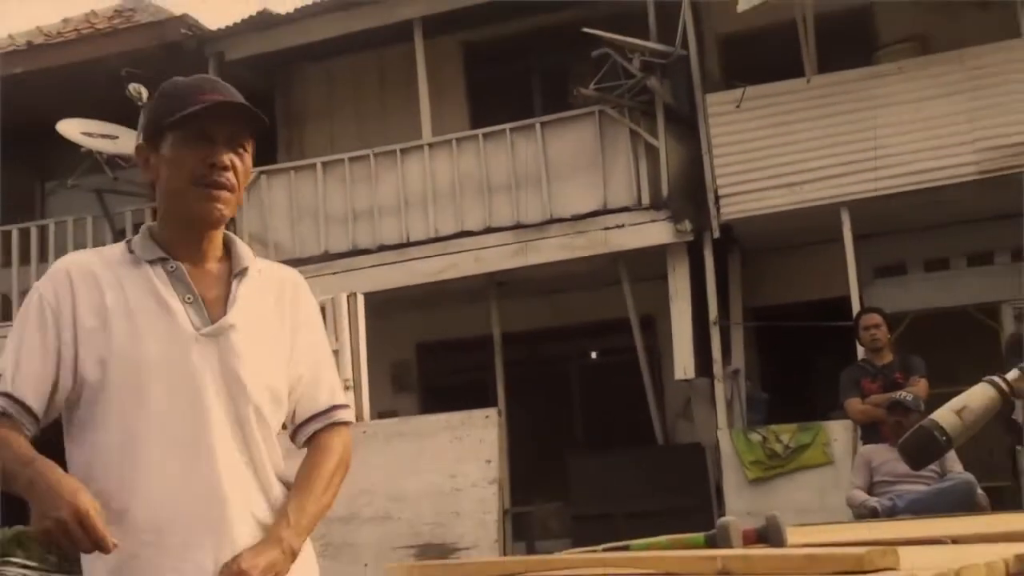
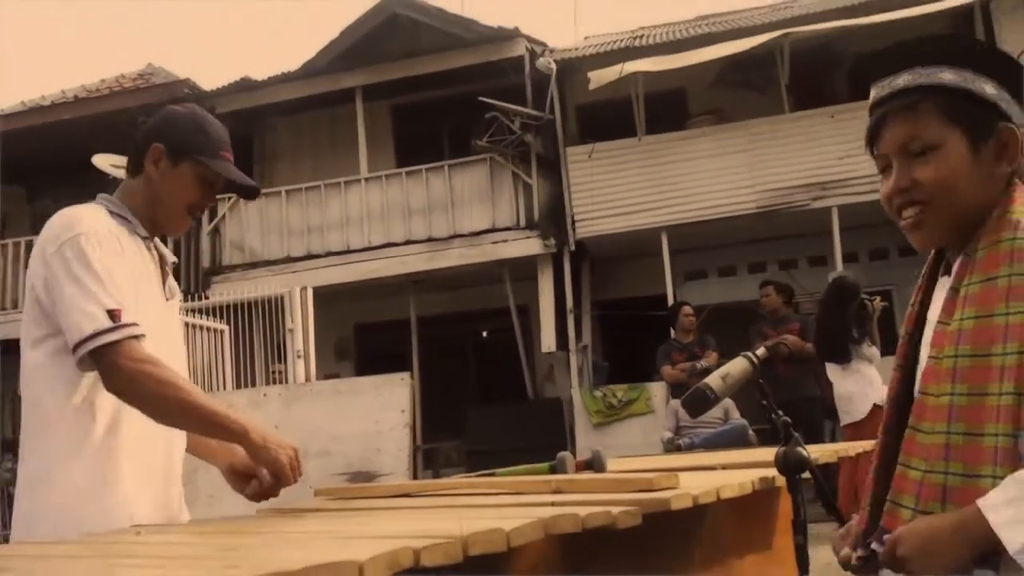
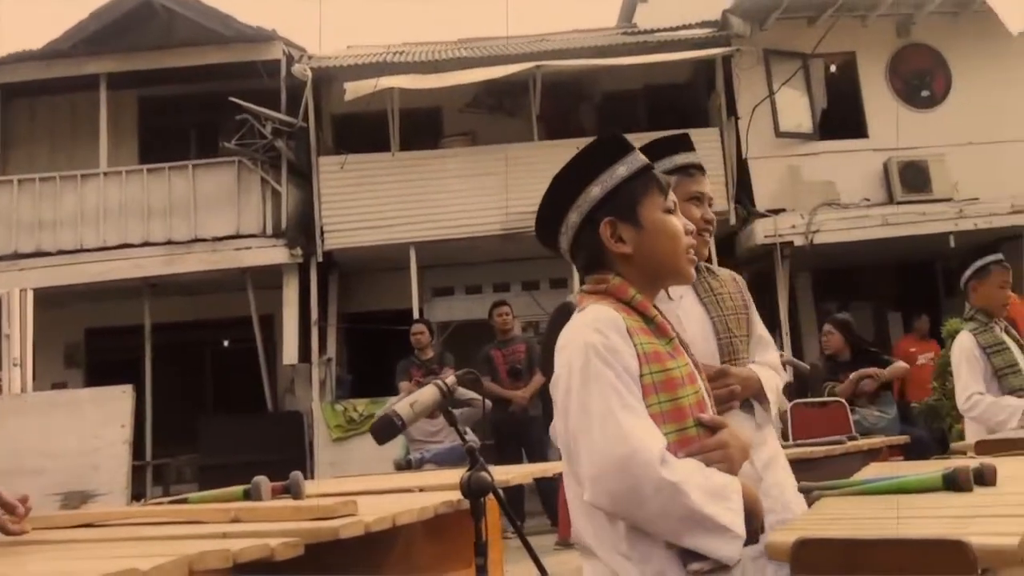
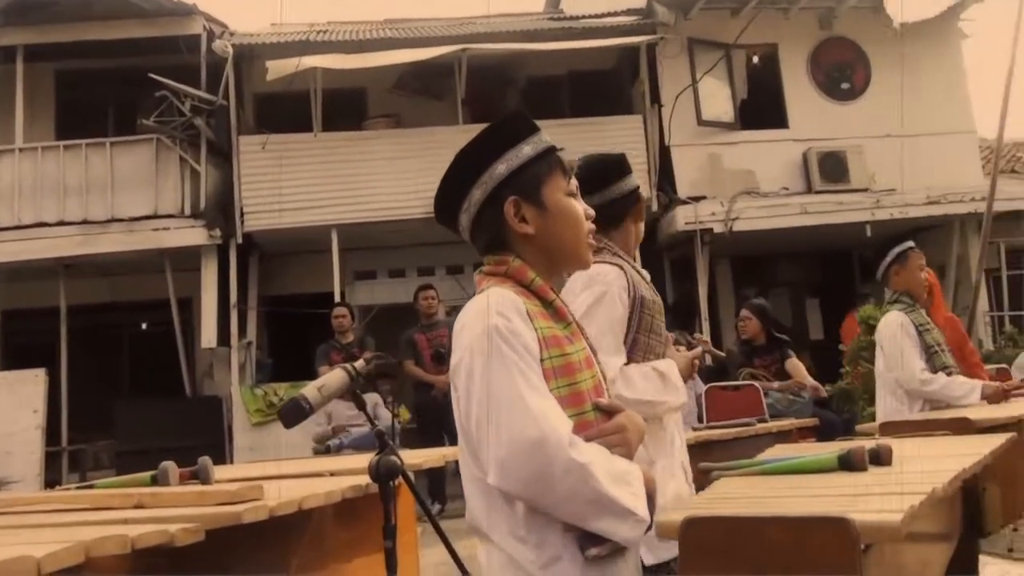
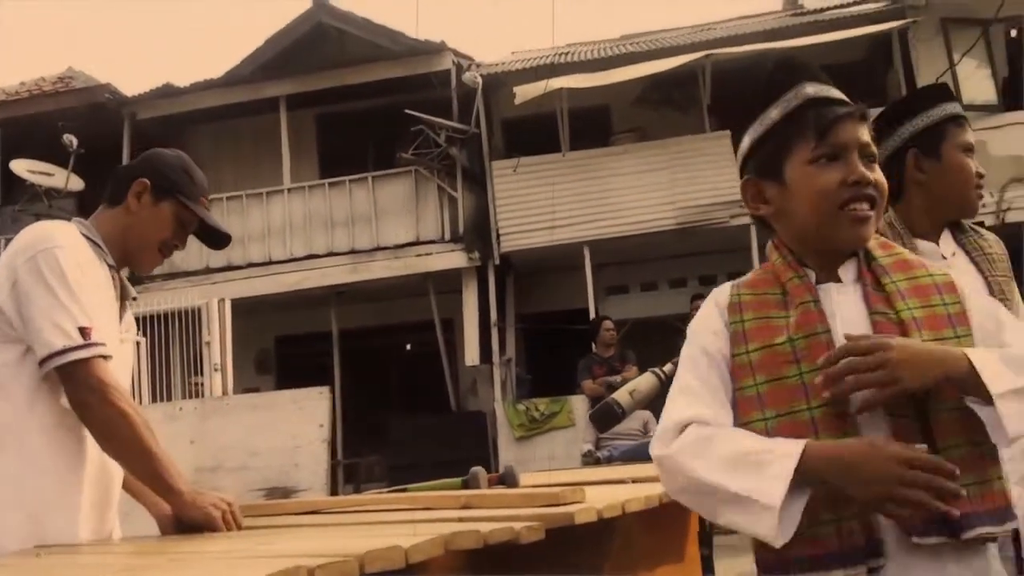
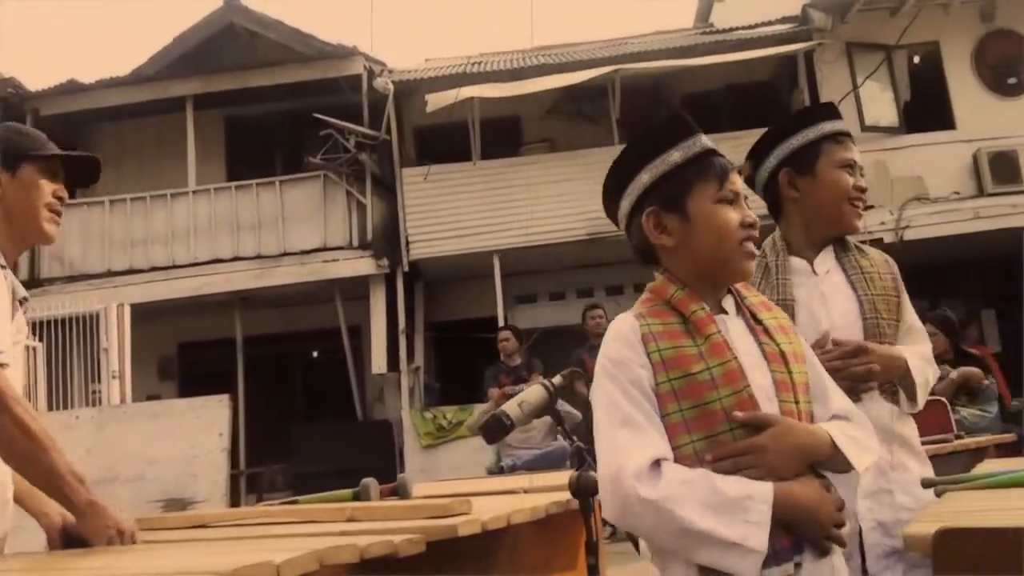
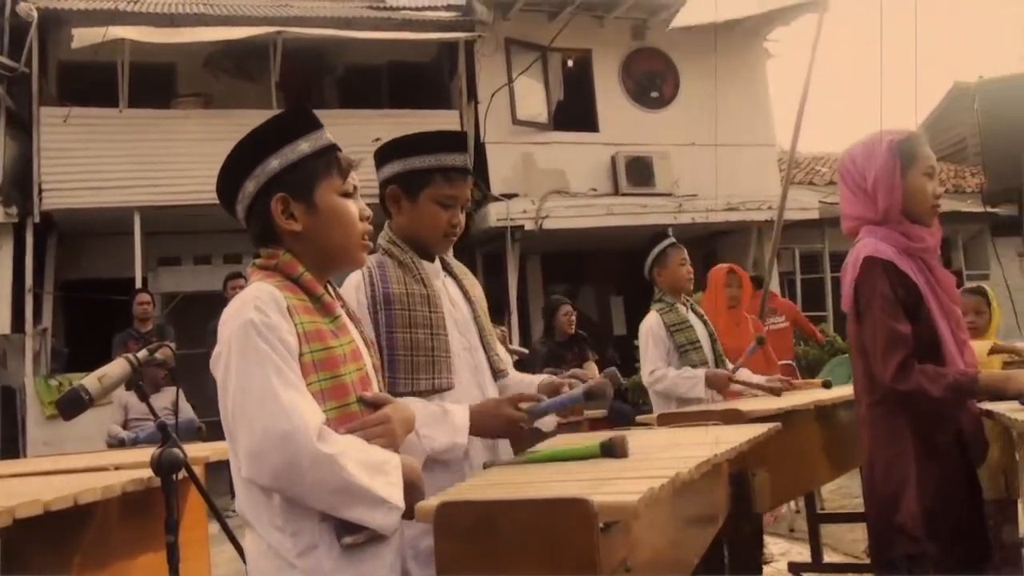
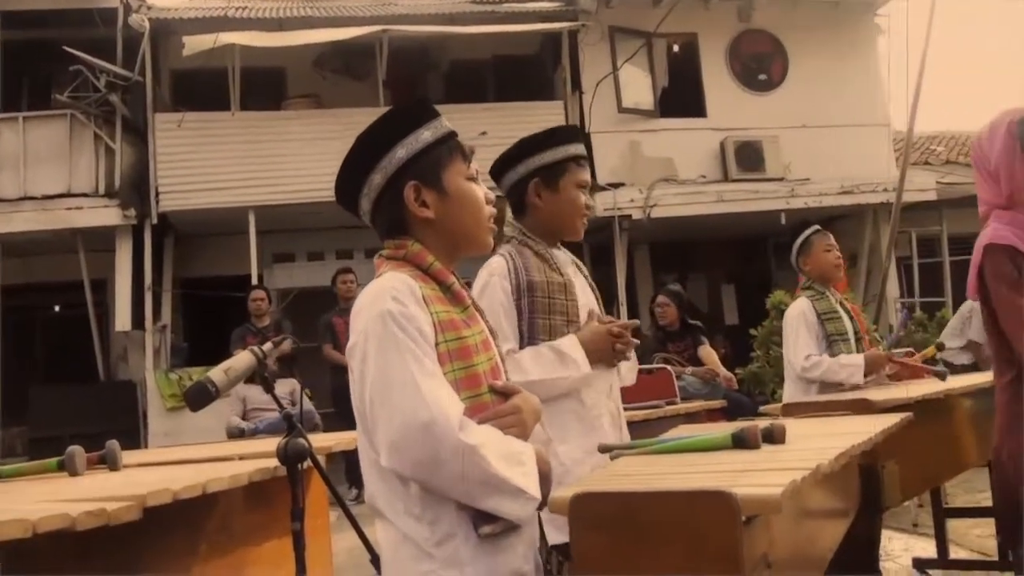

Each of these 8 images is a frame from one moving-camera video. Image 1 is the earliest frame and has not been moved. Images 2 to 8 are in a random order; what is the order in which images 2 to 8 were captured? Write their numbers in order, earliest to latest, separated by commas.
2, 5, 6, 3, 4, 8, 7
